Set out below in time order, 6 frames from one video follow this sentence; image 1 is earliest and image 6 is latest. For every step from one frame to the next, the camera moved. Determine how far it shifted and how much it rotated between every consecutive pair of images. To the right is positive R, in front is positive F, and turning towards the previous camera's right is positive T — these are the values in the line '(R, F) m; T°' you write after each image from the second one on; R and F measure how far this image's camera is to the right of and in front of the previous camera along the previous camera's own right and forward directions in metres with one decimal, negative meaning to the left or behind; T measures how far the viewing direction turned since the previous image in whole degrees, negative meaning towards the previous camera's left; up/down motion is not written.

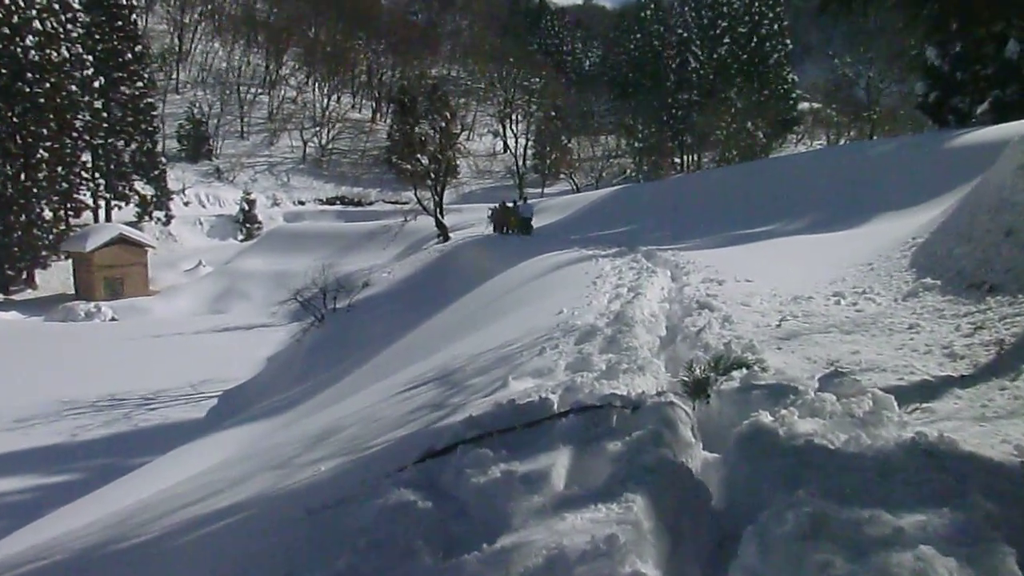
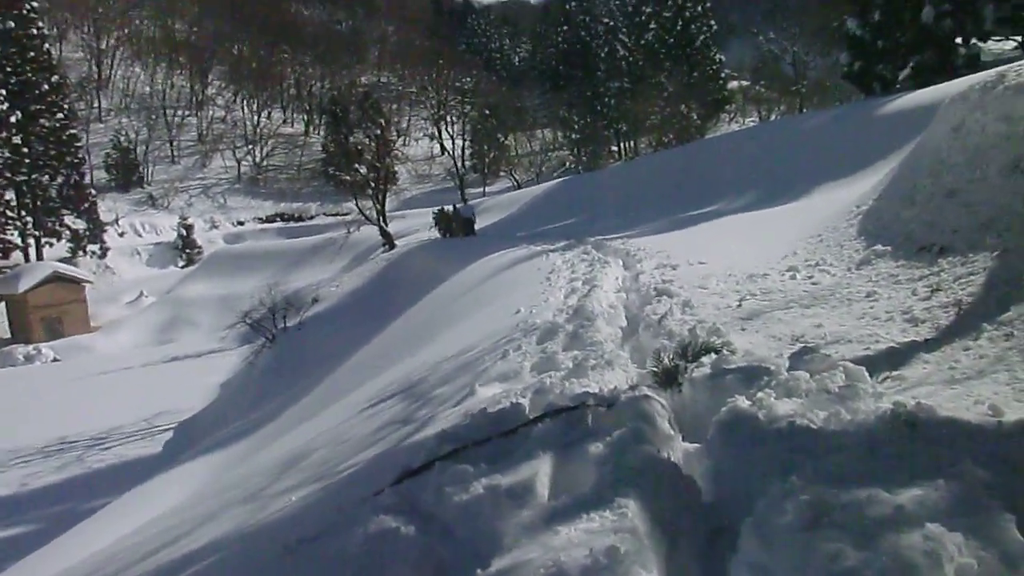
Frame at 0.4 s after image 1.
(-0.1, +0.1) m; +3°
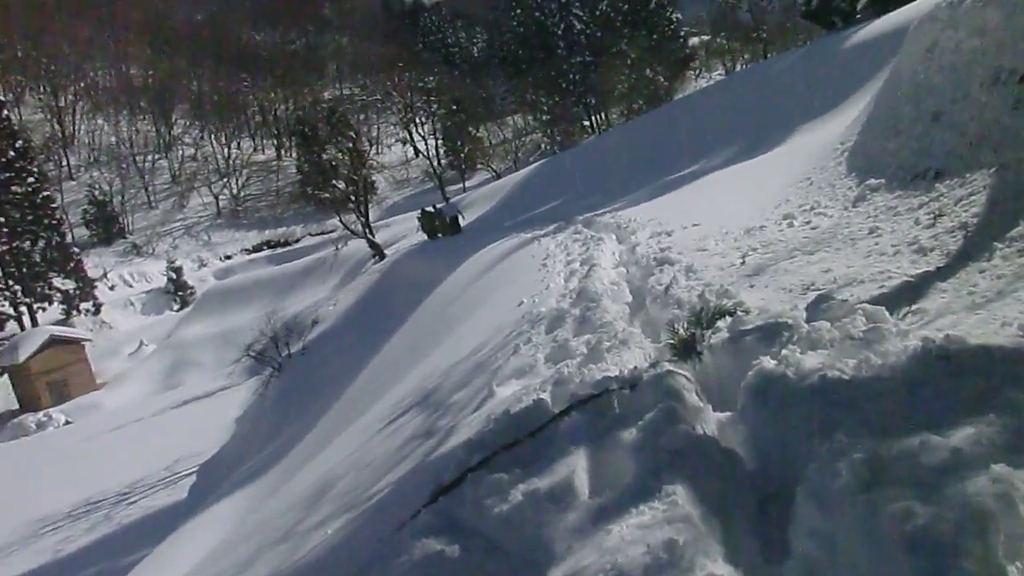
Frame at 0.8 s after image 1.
(0.0, +0.1) m; 0°
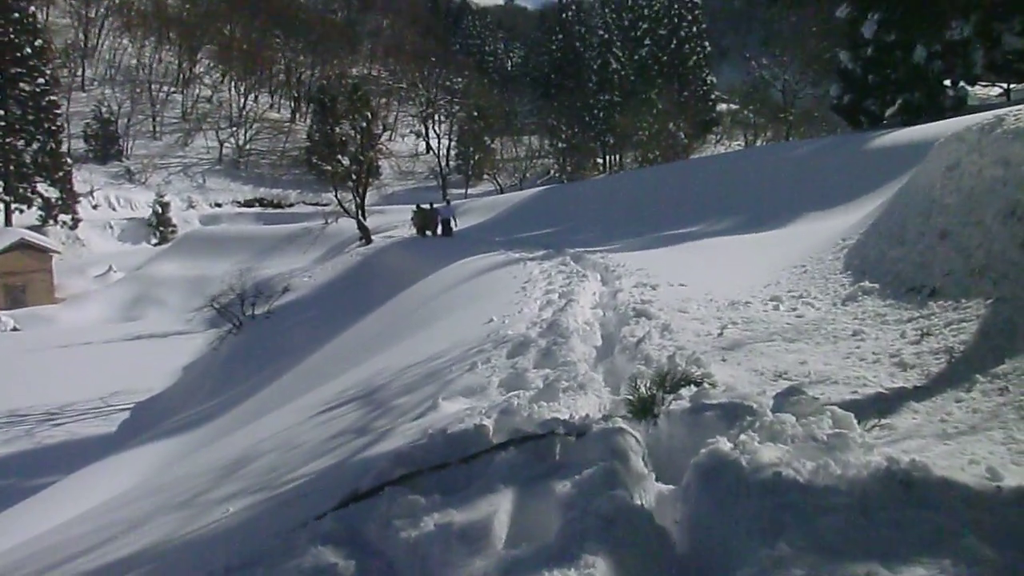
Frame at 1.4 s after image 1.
(0.0, +0.2) m; +1°
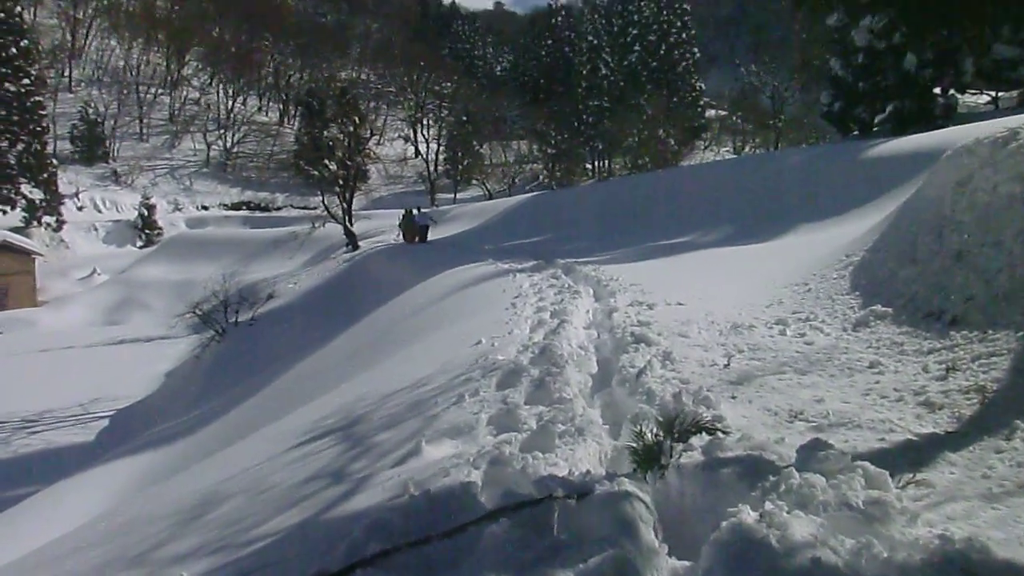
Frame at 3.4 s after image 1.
(0.0, +0.5) m; +1°
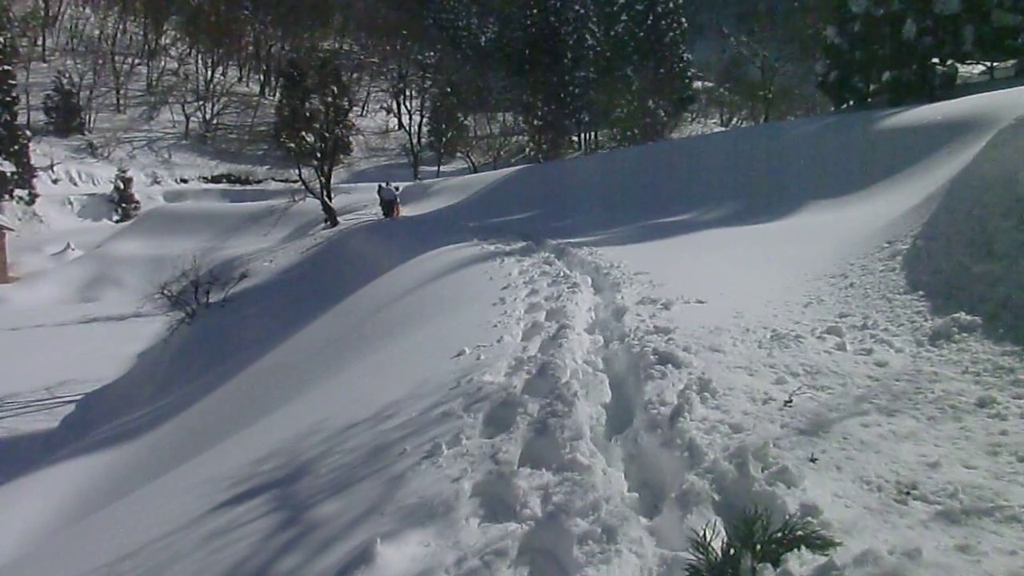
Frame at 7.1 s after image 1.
(0.0, +1.4) m; +1°
